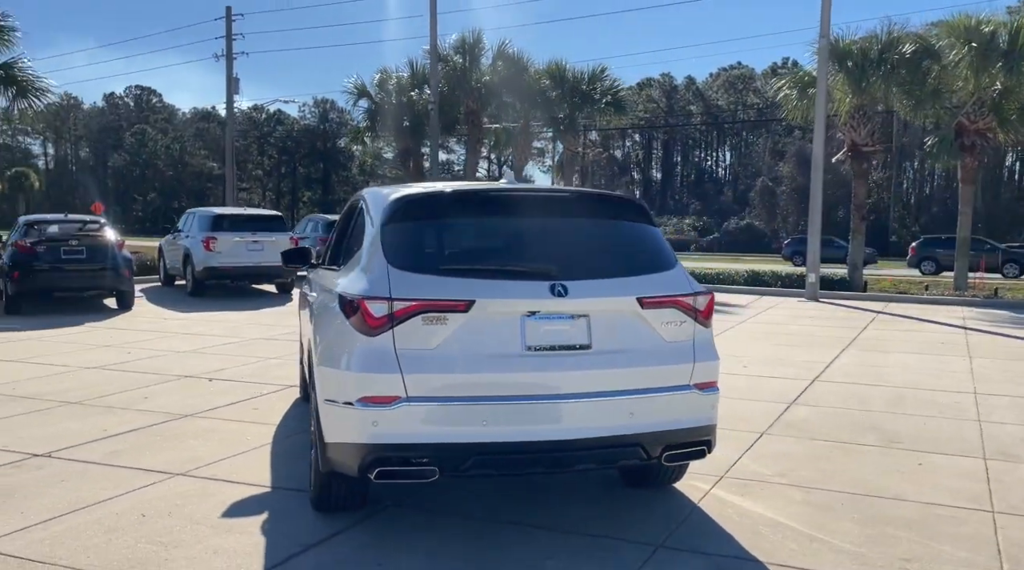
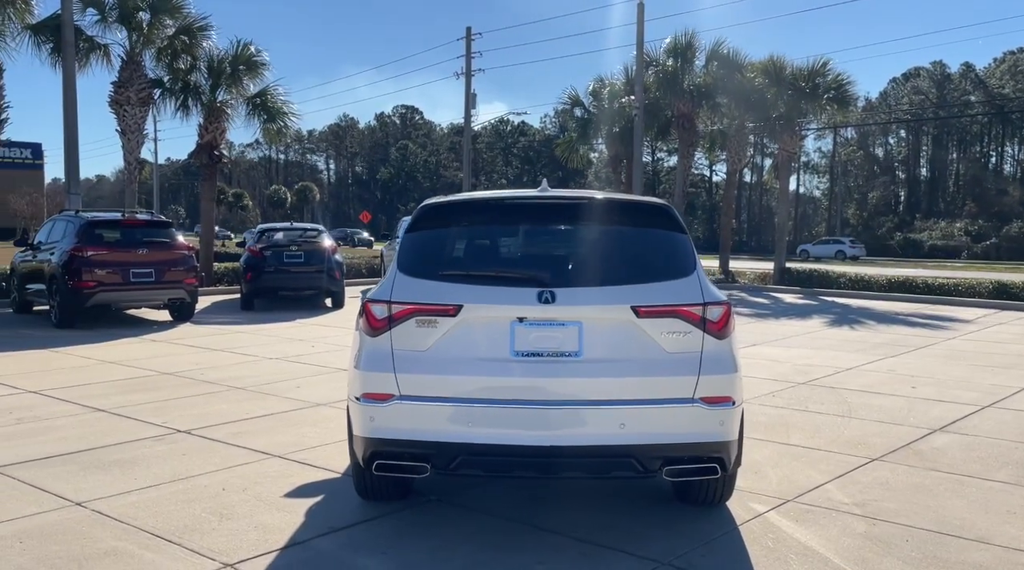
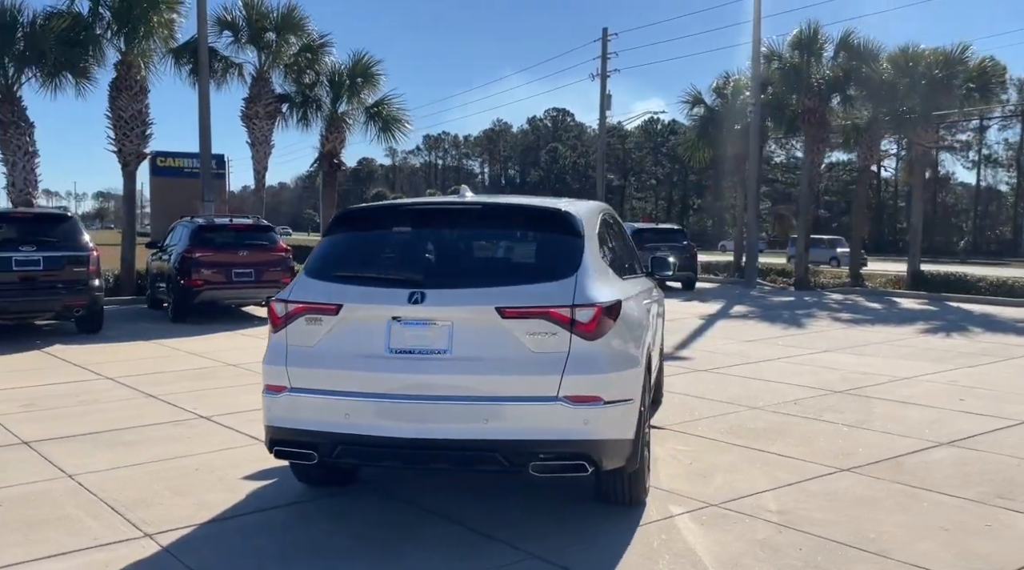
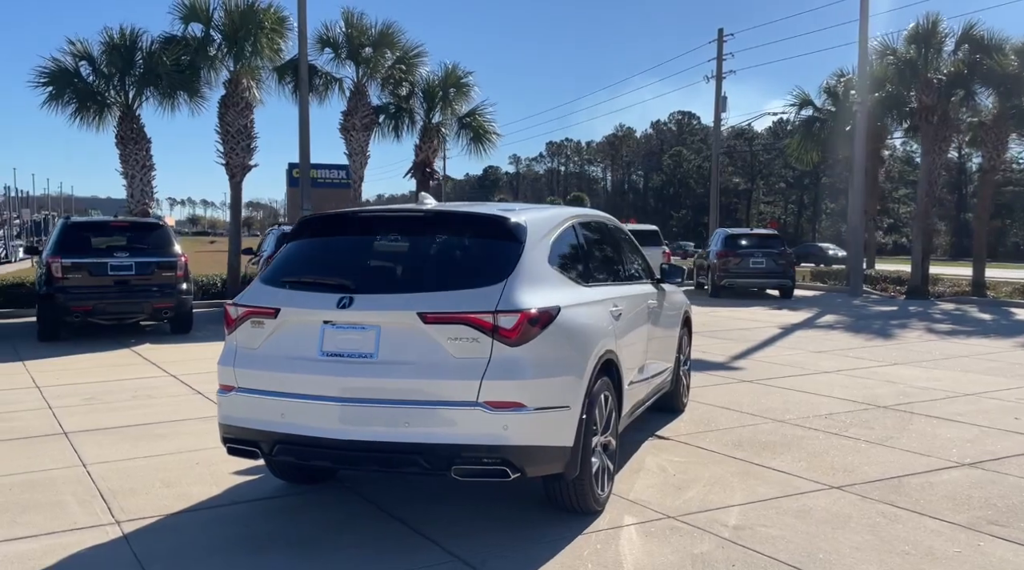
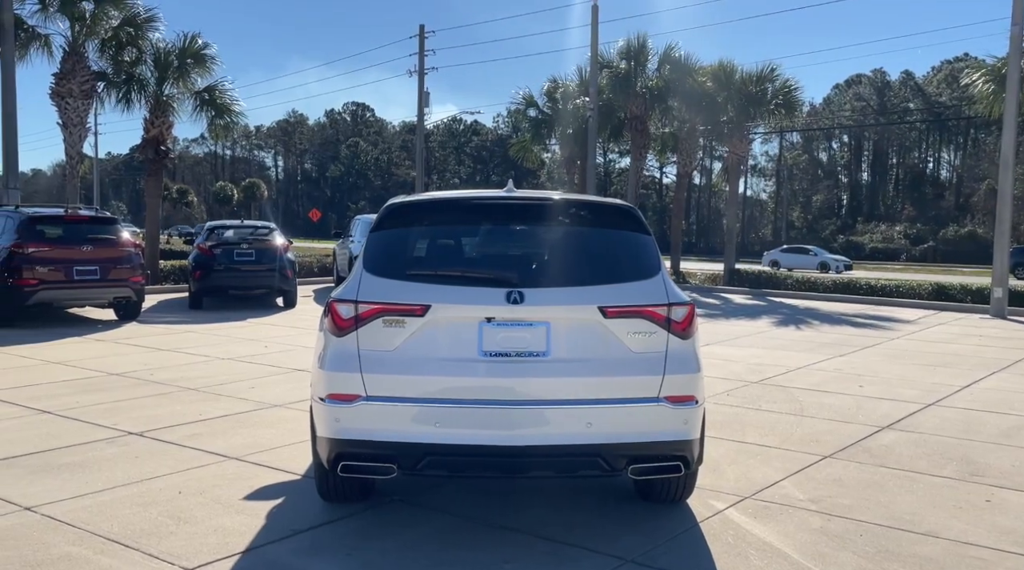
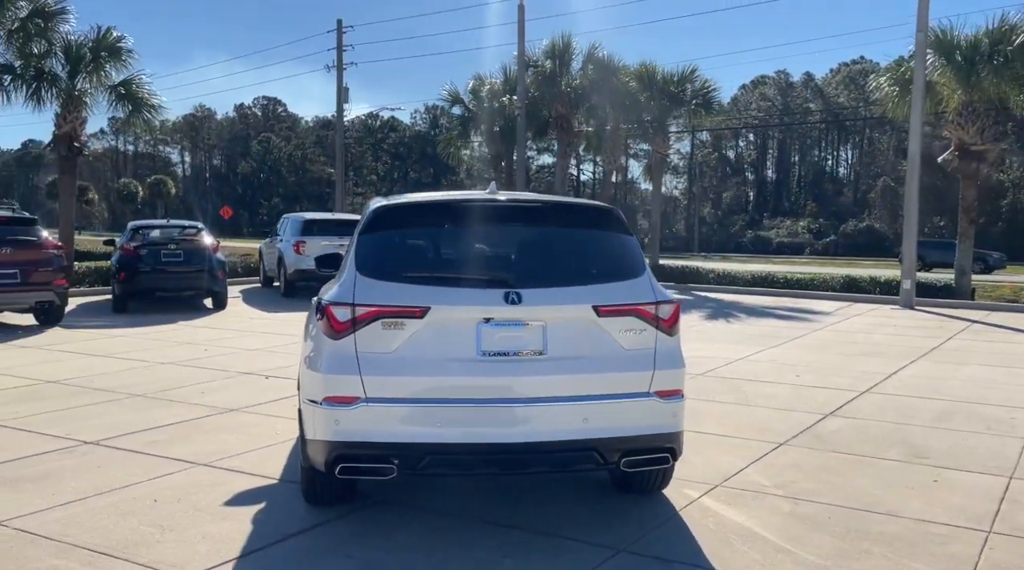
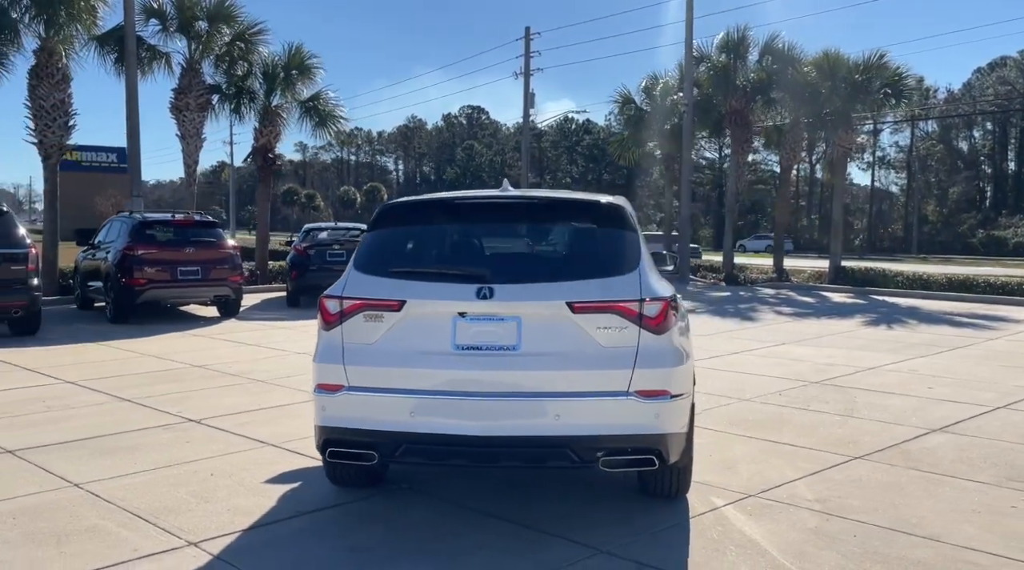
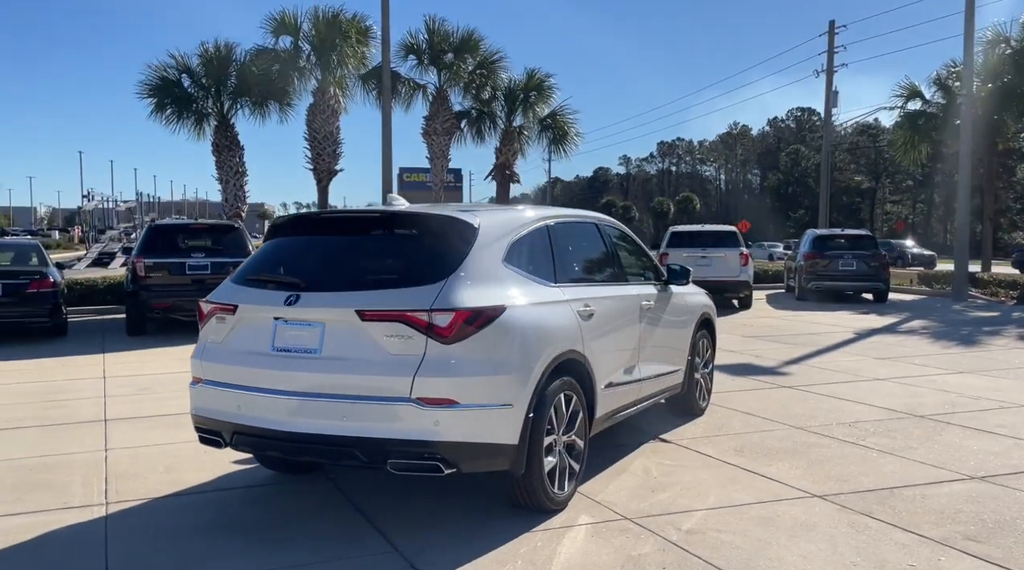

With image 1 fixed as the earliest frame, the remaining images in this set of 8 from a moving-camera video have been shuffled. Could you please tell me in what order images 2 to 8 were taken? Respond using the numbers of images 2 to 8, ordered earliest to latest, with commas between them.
6, 5, 2, 7, 3, 4, 8
